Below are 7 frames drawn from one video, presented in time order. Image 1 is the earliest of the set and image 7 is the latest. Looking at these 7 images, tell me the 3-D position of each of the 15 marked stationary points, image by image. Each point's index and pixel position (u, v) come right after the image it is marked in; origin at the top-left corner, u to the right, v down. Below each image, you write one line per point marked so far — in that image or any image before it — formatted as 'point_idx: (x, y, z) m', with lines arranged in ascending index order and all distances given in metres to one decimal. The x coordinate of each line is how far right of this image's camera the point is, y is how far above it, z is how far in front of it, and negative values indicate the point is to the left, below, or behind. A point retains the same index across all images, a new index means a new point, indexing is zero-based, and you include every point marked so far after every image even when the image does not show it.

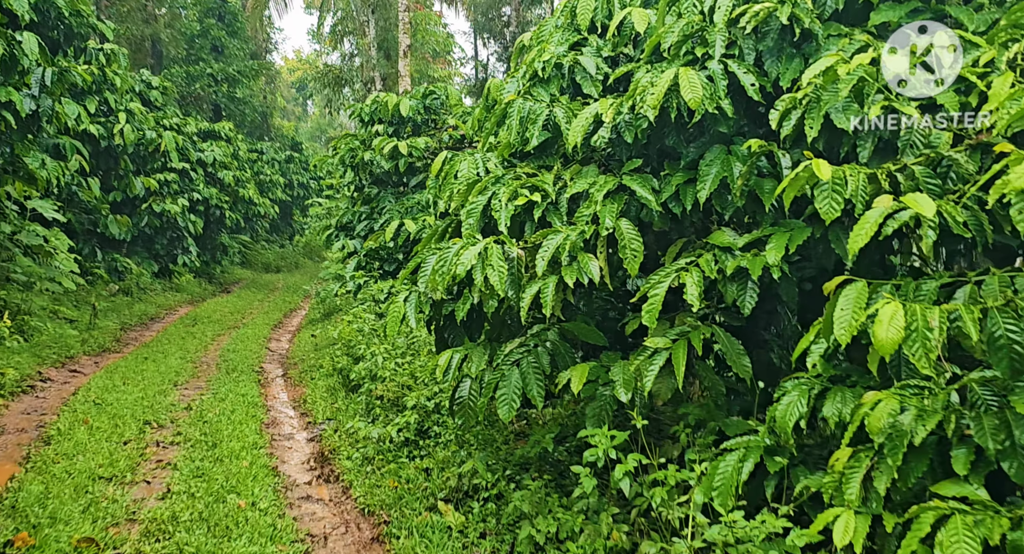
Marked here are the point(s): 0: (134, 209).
0: (-5.8, +1.1, +16.5) m
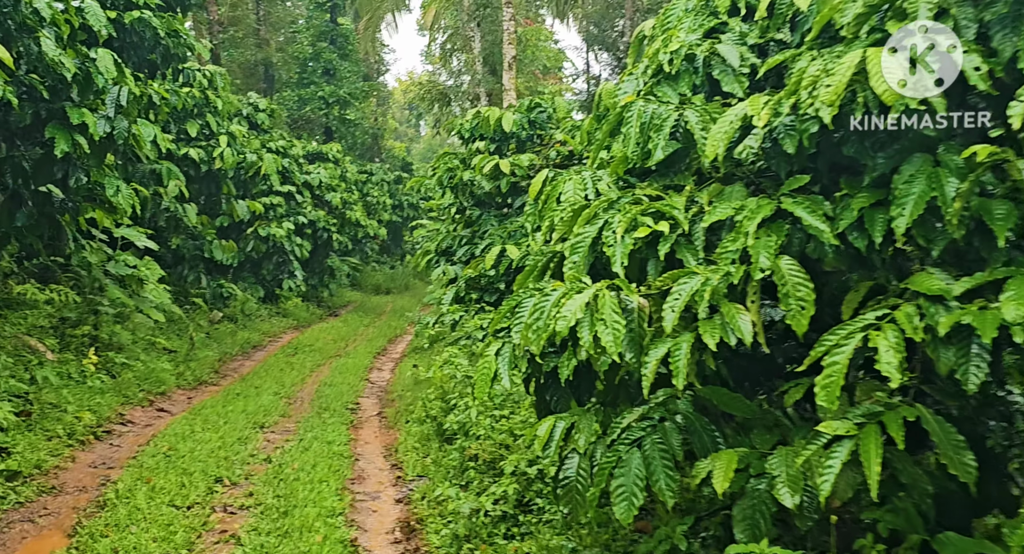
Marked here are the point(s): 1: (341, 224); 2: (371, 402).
0: (-4.1, +0.7, +16.2) m
1: (-3.1, +1.0, +19.4) m
2: (-1.3, -1.2, +9.9) m
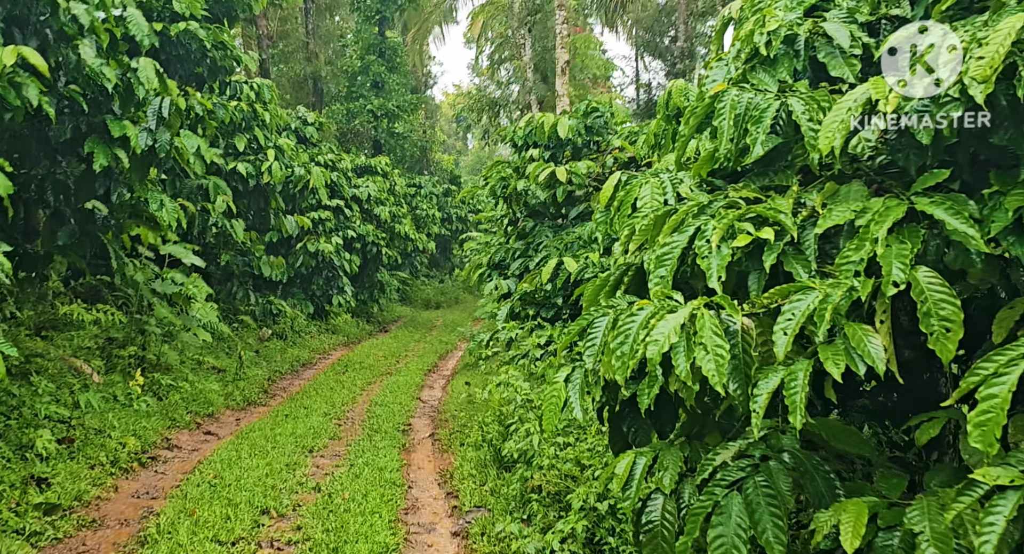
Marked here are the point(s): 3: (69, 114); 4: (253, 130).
0: (-3.3, +0.4, +16.0) m
1: (-2.2, +0.7, +19.1) m
2: (-0.8, -1.3, +9.5) m
3: (-2.7, +1.0, +6.5) m
4: (-3.0, +1.7, +12.4) m
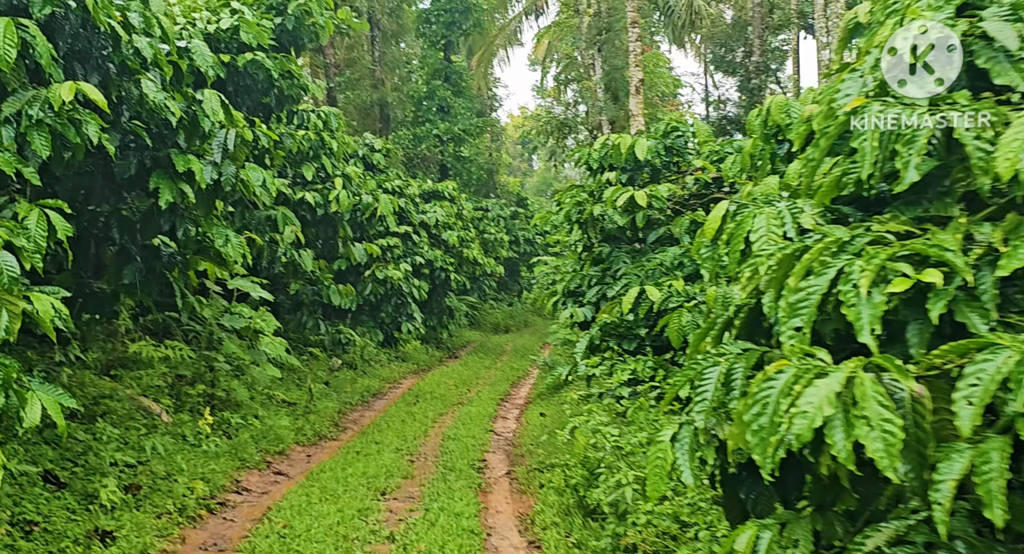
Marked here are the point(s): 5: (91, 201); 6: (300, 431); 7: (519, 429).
0: (-2.3, 0.0, +15.8) m
1: (-0.9, +0.3, +18.9) m
2: (-0.1, -1.6, +9.2) m
3: (-2.3, +0.8, +6.3) m
4: (-2.2, +1.4, +12.2) m
5: (-2.5, +0.5, +6.5) m
6: (-1.9, -1.4, +9.7) m
7: (+0.1, -1.6, +11.1) m
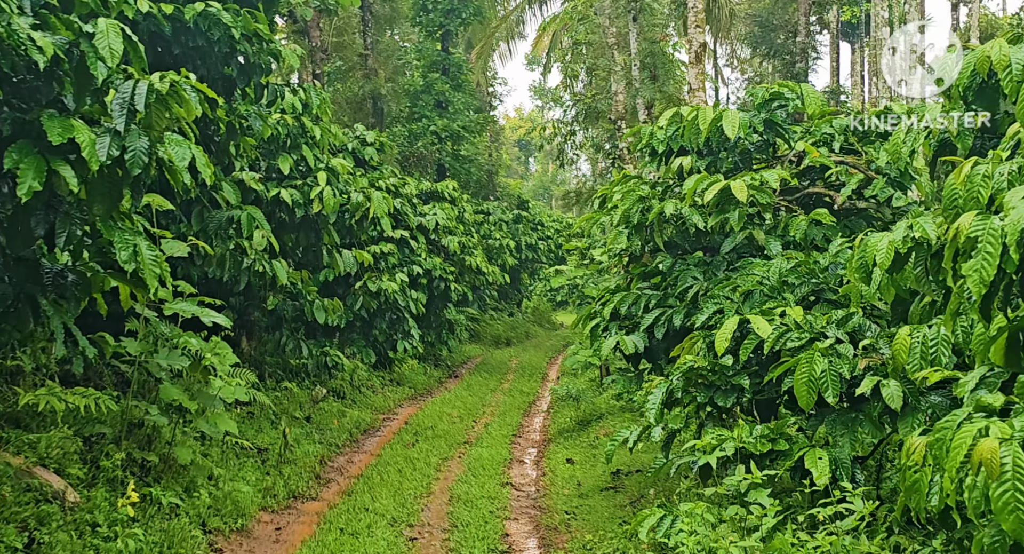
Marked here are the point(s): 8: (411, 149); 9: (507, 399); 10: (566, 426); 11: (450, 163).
0: (-2.1, -0.1, +13.7) m
1: (-0.8, +0.1, +16.8) m
2: (+0.1, -1.7, +7.1) m
3: (-2.0, +0.6, +4.2) m
4: (-2.0, +1.2, +10.1) m
5: (-2.3, +0.3, +4.4) m
6: (-1.7, -1.5, +7.6) m
7: (+0.3, -1.7, +9.0) m
8: (-1.8, +2.3, +19.2) m
9: (-0.1, -1.7, +14.8) m
10: (+0.6, -1.6, +11.2) m
11: (-1.1, +2.1, +19.7) m
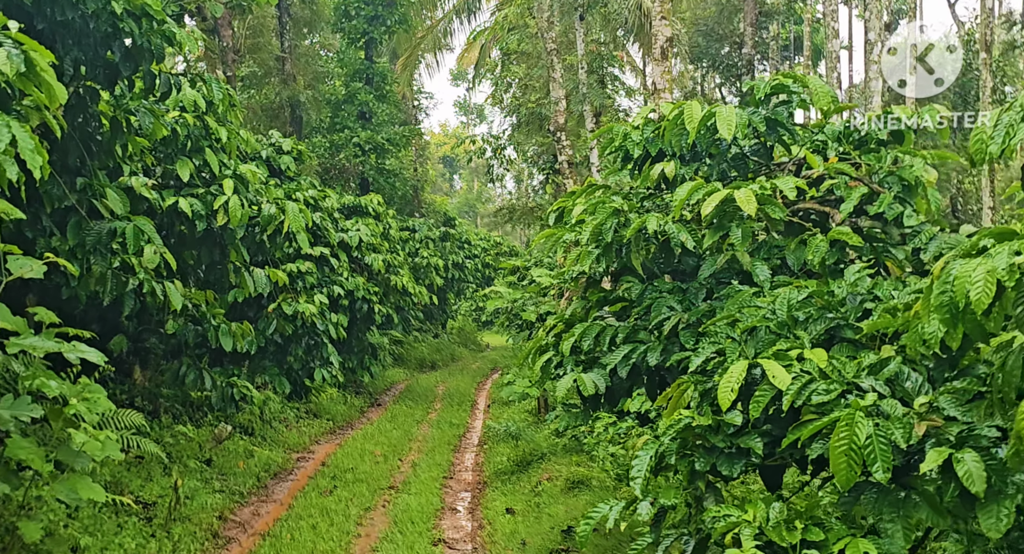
0: (-2.9, -0.4, +12.3) m
1: (-1.8, -0.2, +15.5) m
2: (-0.3, -1.8, +5.9) m
3: (-2.2, +0.6, +2.9) m
4: (-2.5, +1.0, +8.8) m
5: (-2.5, +0.3, +3.1) m
6: (-2.1, -1.7, +6.3) m
7: (-0.2, -1.9, +7.8) m
8: (-3.0, +2.0, +17.9) m
9: (-1.0, -2.0, +13.6) m
10: (-0.1, -1.8, +10.1) m
11: (-2.3, +1.7, +18.4) m
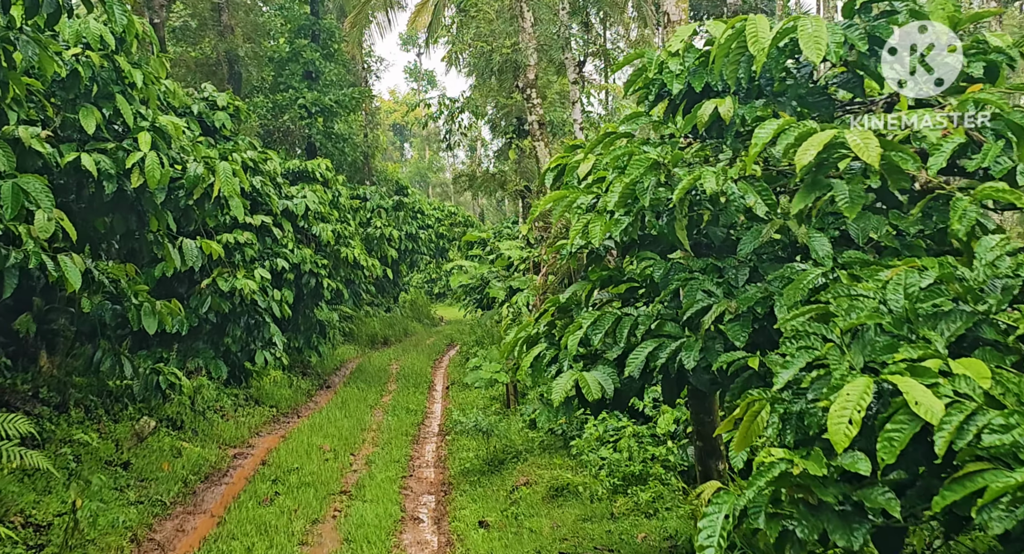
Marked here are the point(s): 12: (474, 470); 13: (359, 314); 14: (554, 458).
0: (-3.3, -0.1, +10.9) m
1: (-2.3, +0.1, +14.1) m
2: (-0.3, -1.7, +4.6) m
3: (-2.1, +0.6, +1.5) m
4: (-2.7, +1.2, +7.3) m
5: (-2.4, +0.3, +1.6) m
6: (-2.2, -1.6, +4.9) m
7: (-0.4, -1.7, +6.5) m
8: (-3.6, +2.4, +16.4) m
9: (-1.4, -1.7, +12.2) m
10: (-0.3, -1.6, +8.8) m
11: (-3.0, +2.2, +16.9) m
12: (-0.3, -1.6, +8.8) m
13: (-2.8, -0.7, +19.6) m
14: (+0.3, -1.5, +8.6) m
